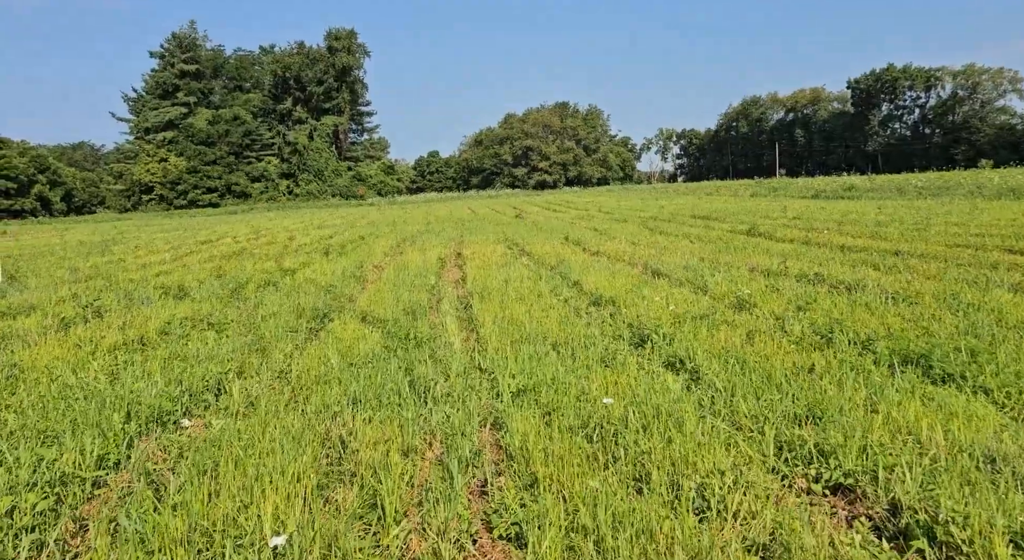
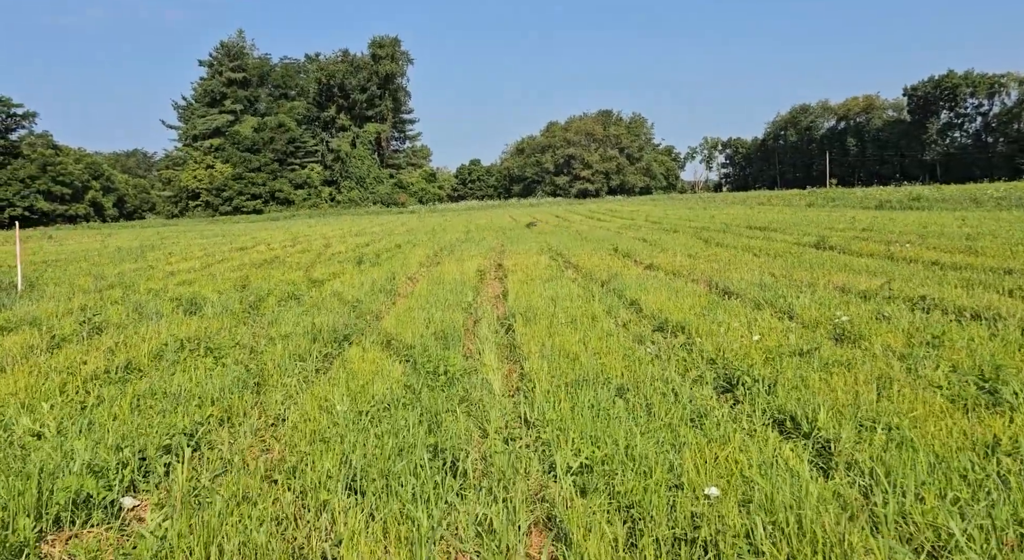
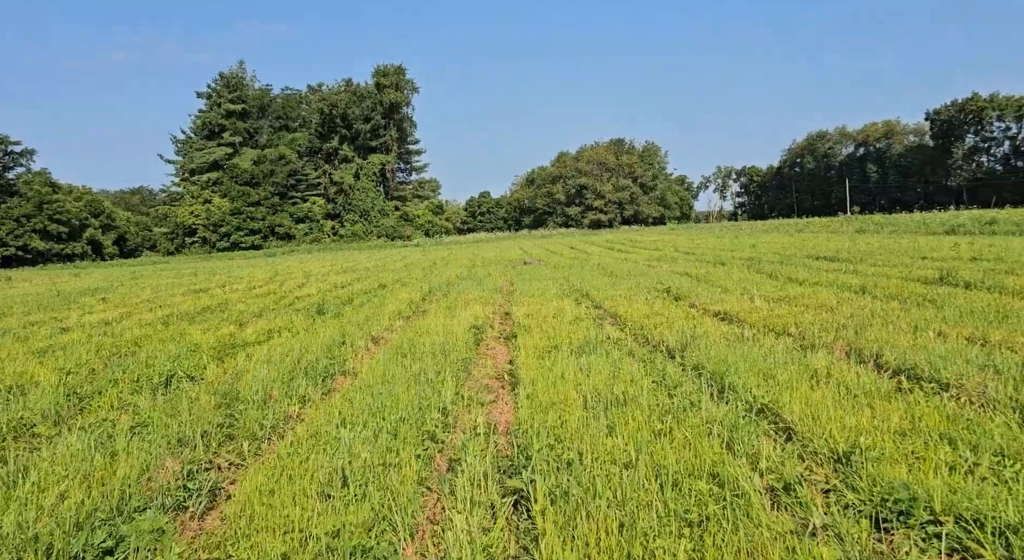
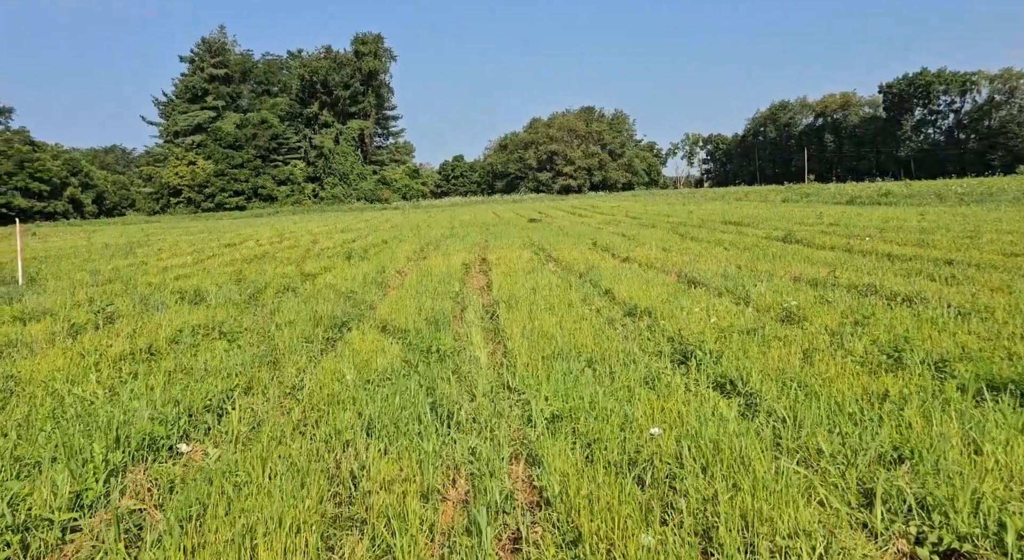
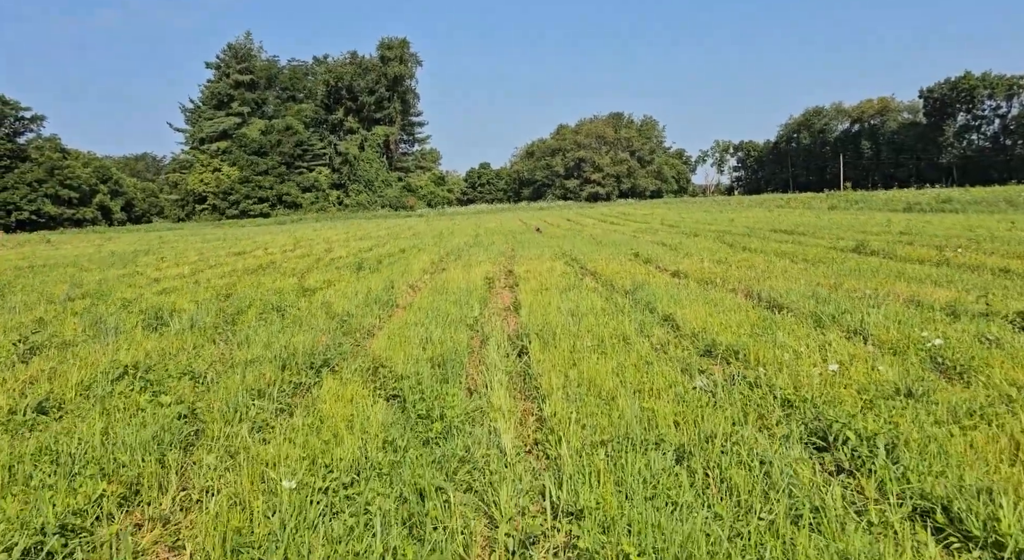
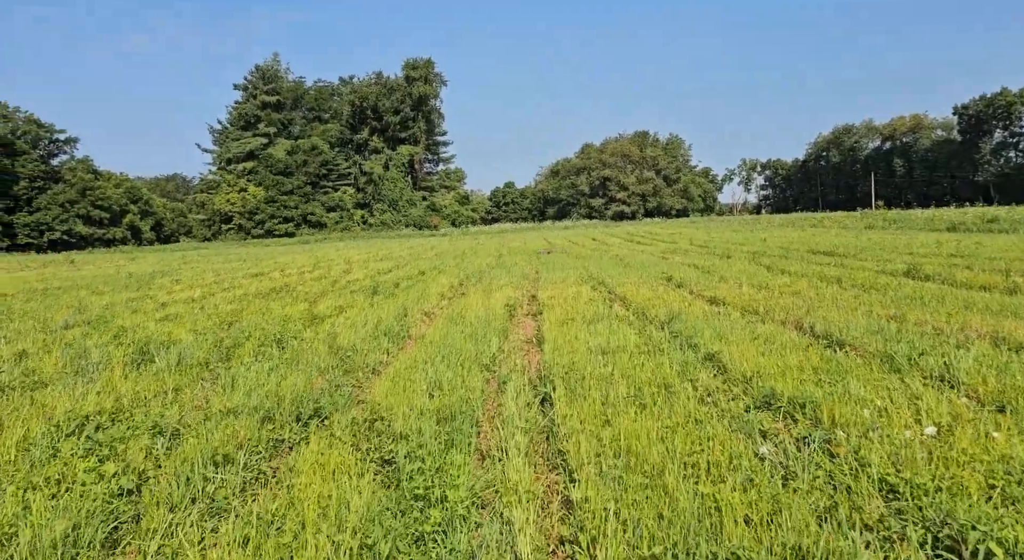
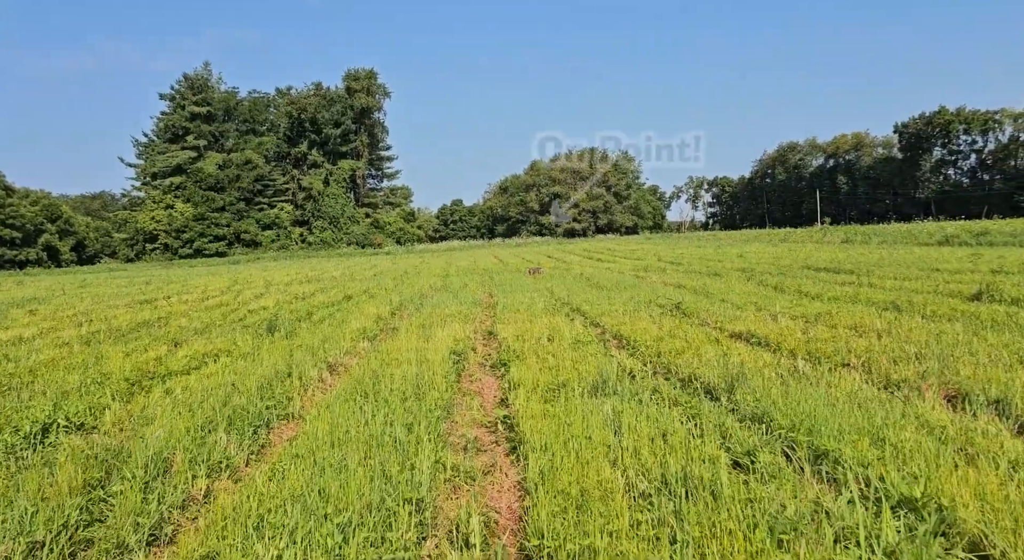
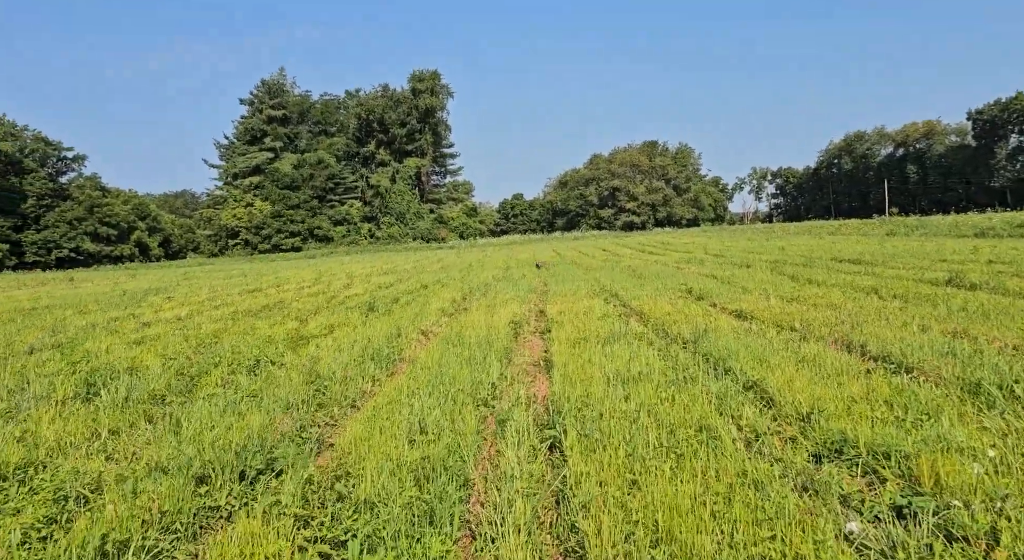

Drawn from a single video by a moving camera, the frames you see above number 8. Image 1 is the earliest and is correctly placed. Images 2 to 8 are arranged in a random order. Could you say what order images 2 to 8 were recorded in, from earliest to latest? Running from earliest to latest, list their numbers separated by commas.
4, 2, 5, 6, 8, 3, 7
